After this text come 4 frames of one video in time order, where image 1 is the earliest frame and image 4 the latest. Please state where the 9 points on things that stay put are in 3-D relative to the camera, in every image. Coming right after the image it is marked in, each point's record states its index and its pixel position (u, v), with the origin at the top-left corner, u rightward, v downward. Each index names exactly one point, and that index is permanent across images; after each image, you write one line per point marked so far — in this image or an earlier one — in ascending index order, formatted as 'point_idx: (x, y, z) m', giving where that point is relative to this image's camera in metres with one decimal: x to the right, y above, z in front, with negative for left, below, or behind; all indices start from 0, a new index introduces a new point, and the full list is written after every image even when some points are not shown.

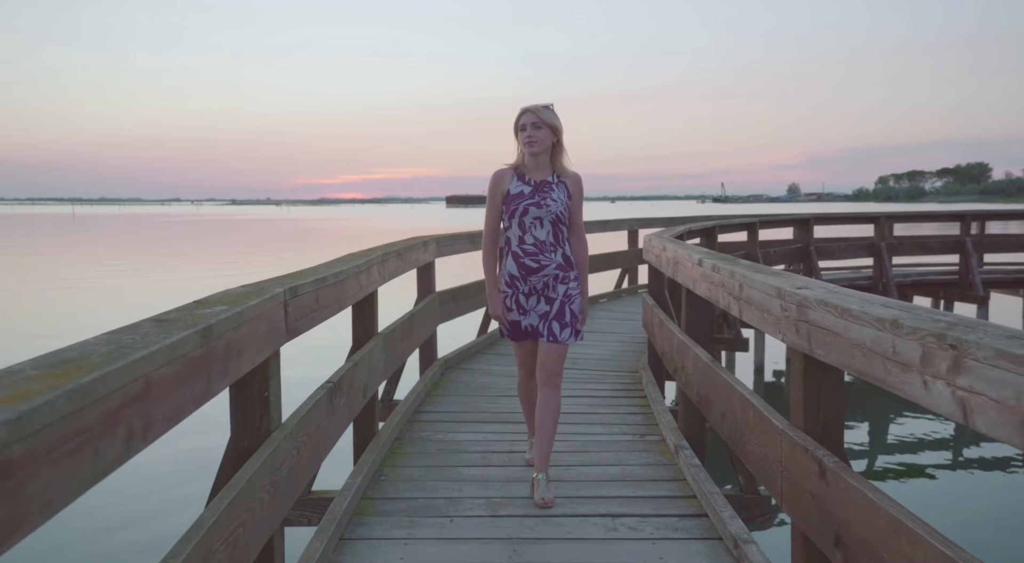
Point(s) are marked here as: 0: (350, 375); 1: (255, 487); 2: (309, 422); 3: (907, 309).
0: (-0.7, -0.4, +2.8) m
1: (-0.7, -0.5, +1.7) m
2: (-0.7, -0.5, +2.2) m
3: (+0.9, -0.1, +1.5) m
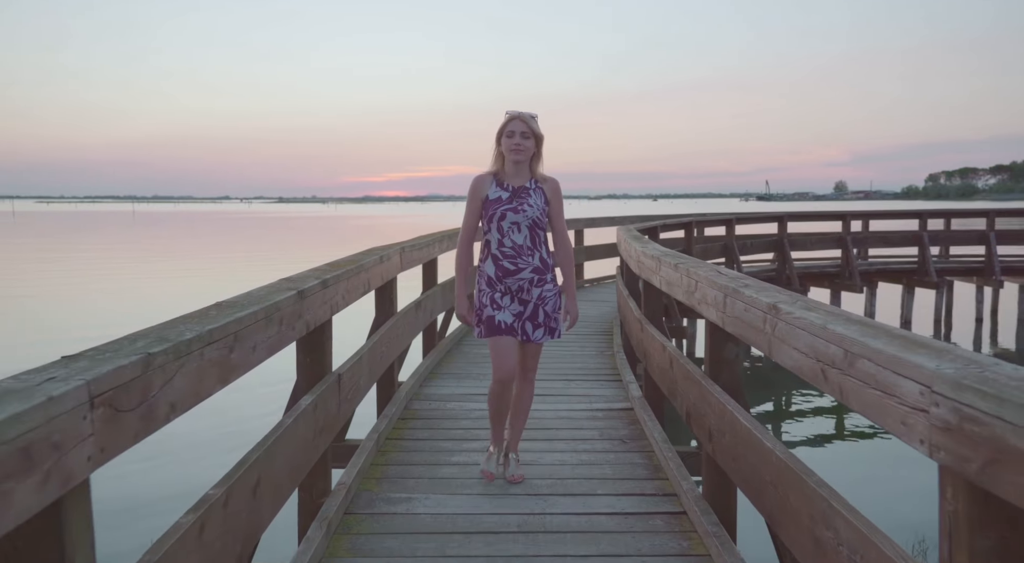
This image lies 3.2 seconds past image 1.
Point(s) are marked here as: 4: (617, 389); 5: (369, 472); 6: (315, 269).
0: (-0.7, -0.1, +5.0) m
1: (-0.7, -0.3, +4.0) m
2: (-0.7, -0.2, +4.5) m
3: (+0.8, +0.2, +3.7) m
4: (+0.7, -0.7, +4.7) m
5: (-0.7, -0.9, +3.3) m
6: (-0.8, 0.0, +2.7) m
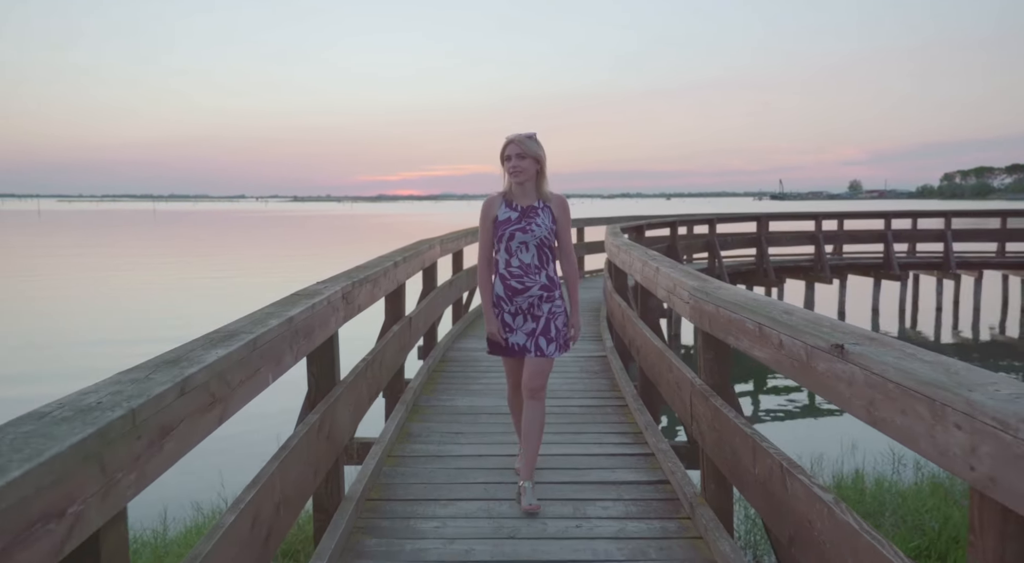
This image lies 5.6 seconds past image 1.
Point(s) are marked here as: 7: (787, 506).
0: (-0.6, 0.0, +6.6) m
1: (-0.7, -0.2, +5.6) m
2: (-0.6, -0.1, +6.1) m
3: (+0.9, +0.3, +5.3) m
4: (+0.8, -0.6, +6.3) m
5: (-0.6, -0.7, +4.9) m
6: (-0.8, +0.2, +4.3) m
7: (+0.8, -0.6, +1.9) m
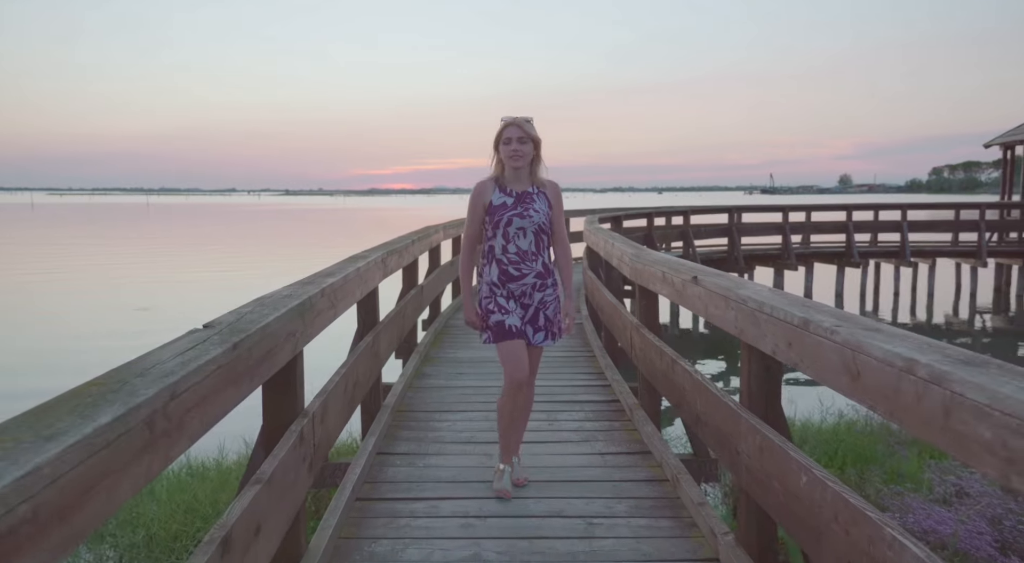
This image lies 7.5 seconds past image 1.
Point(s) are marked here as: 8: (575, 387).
0: (-0.7, +0.2, +7.7) m
1: (-0.7, 0.0, +6.7) m
2: (-0.7, +0.1, +7.2) m
3: (+0.8, +0.5, +6.4) m
4: (+0.7, -0.4, +7.5) m
5: (-0.7, -0.5, +6.0) m
6: (-0.8, +0.4, +5.4) m
7: (+0.7, -0.5, +3.0) m
8: (+0.4, -0.7, +4.7) m
